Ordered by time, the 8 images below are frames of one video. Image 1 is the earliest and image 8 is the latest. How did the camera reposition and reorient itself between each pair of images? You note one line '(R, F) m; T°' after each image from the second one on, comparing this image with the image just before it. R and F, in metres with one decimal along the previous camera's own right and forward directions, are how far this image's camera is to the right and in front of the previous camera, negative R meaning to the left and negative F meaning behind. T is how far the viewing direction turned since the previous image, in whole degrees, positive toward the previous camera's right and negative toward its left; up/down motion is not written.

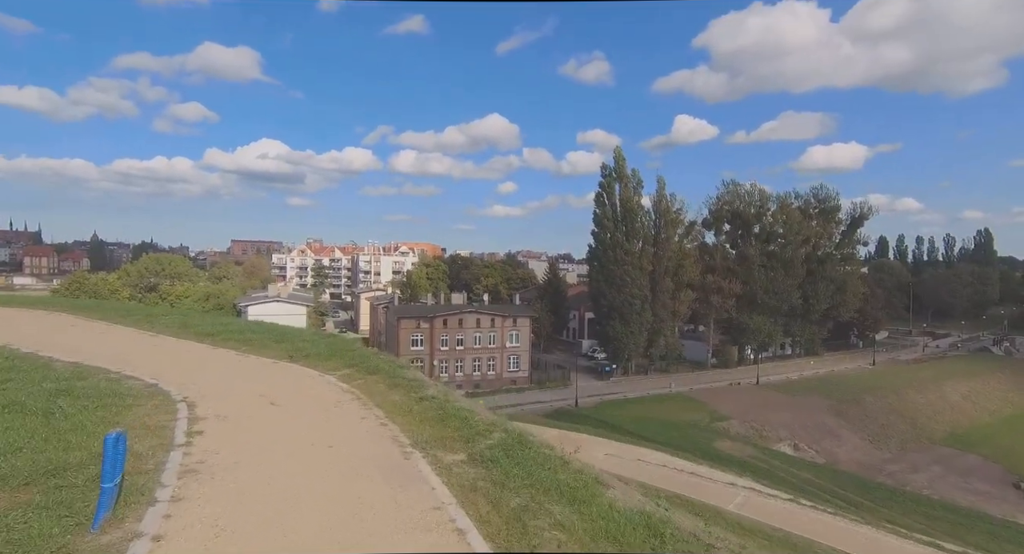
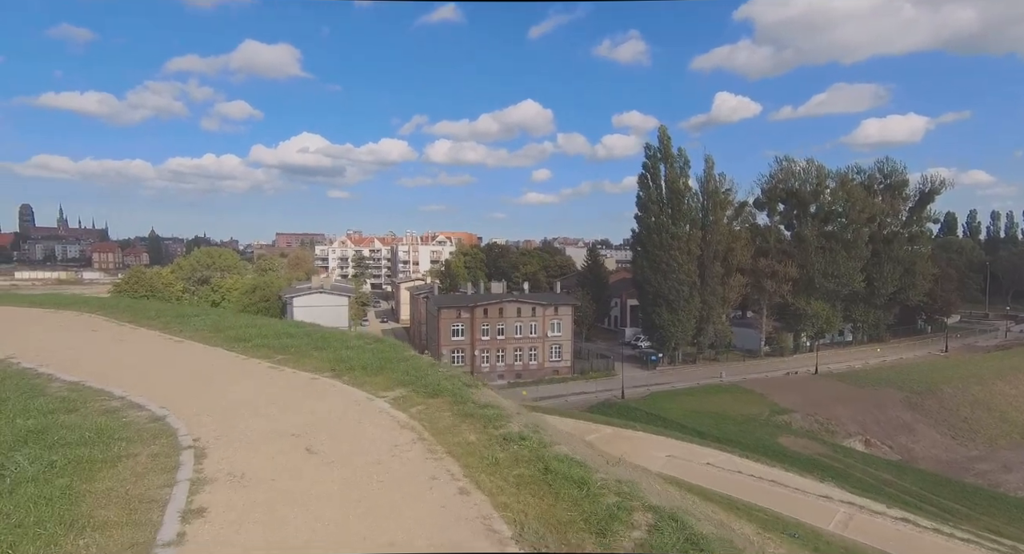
(-0.2, +0.6) m; -4°
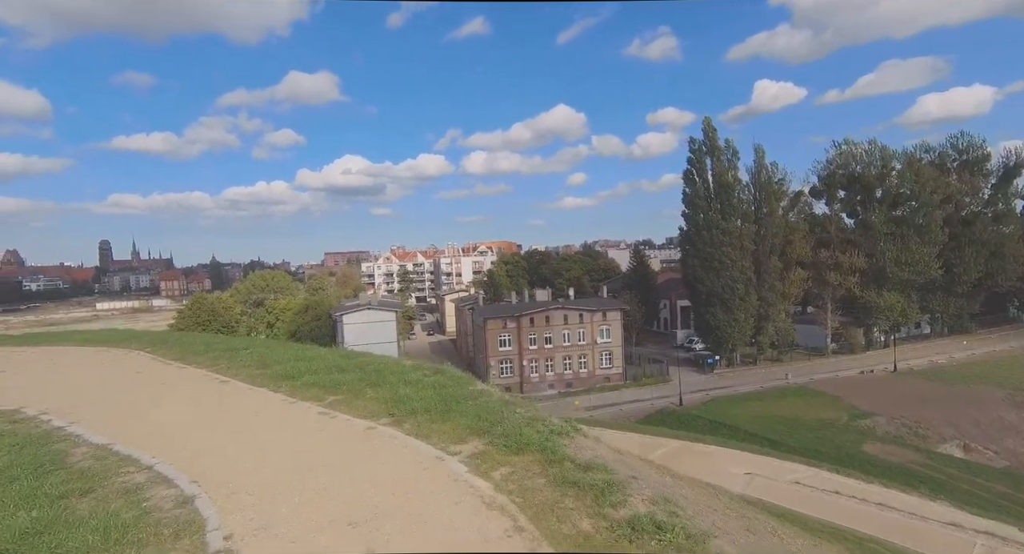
(-0.2, +0.5) m; -4°
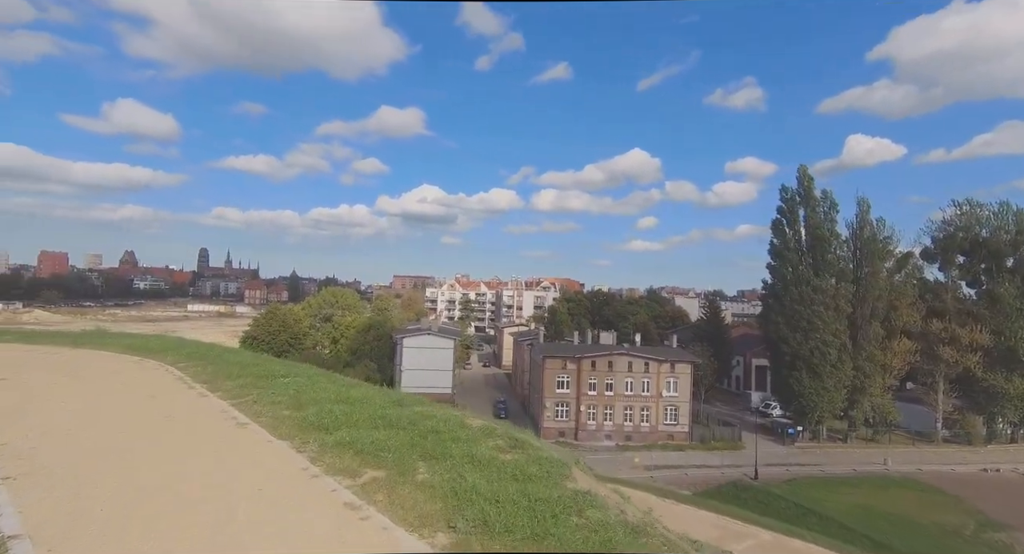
(-0.3, +1.0) m; -7°
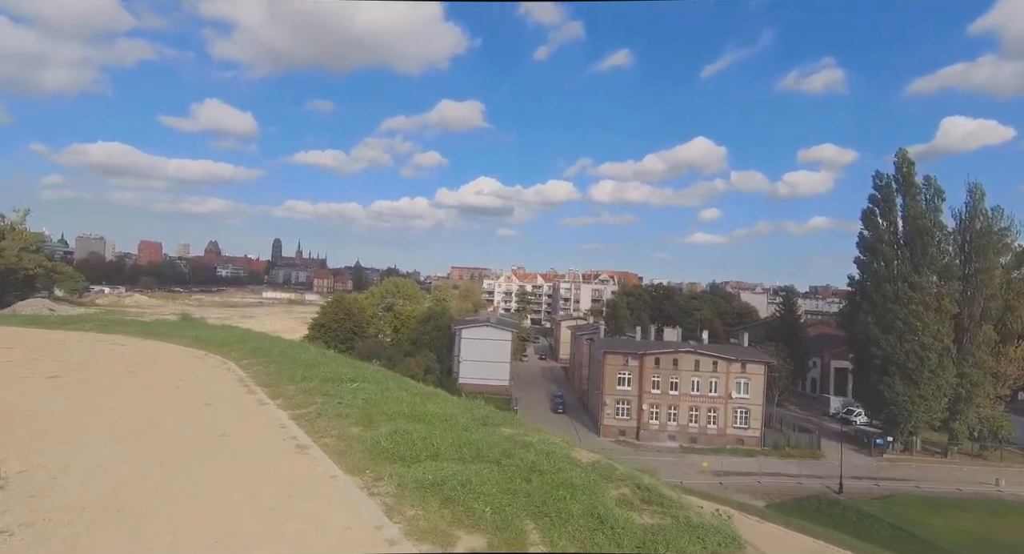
(-0.2, +0.8) m; -6°
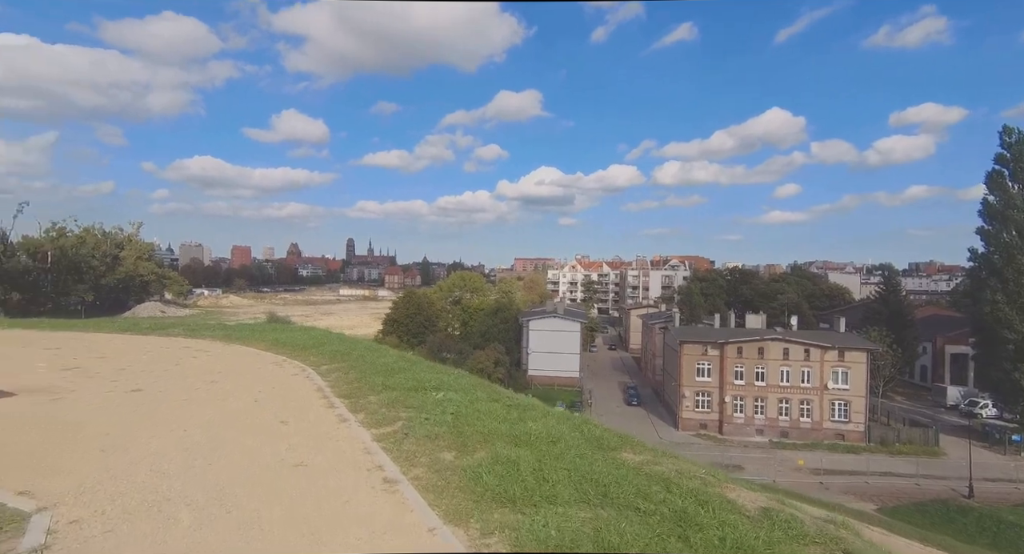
(-0.2, +1.1) m; -7°
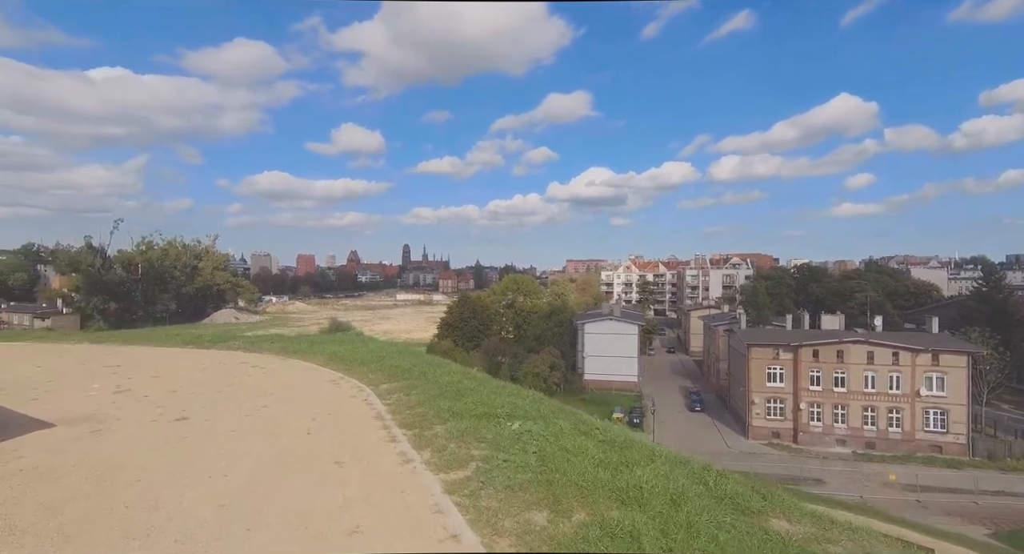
(-0.2, +0.8) m; -6°
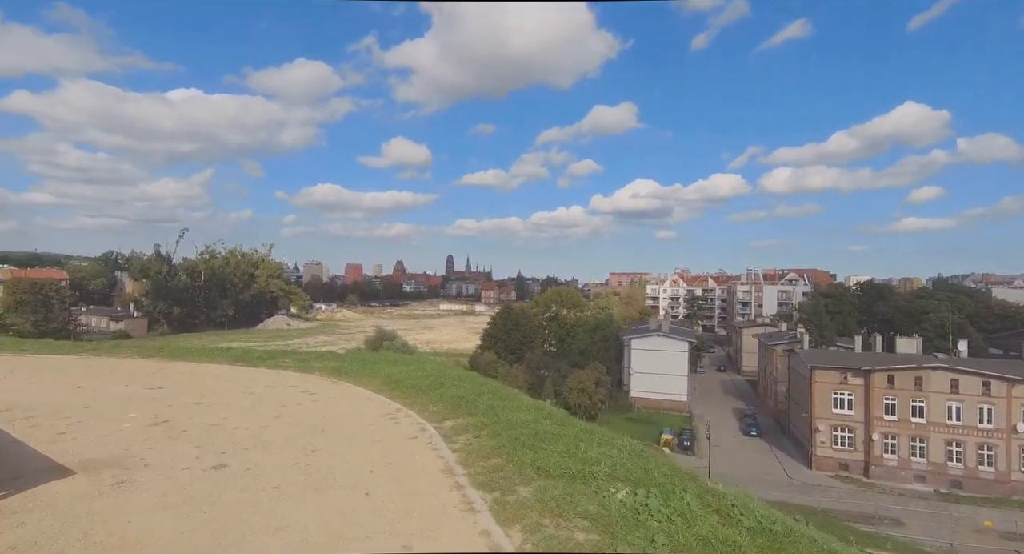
(-0.4, +0.7) m; -5°
